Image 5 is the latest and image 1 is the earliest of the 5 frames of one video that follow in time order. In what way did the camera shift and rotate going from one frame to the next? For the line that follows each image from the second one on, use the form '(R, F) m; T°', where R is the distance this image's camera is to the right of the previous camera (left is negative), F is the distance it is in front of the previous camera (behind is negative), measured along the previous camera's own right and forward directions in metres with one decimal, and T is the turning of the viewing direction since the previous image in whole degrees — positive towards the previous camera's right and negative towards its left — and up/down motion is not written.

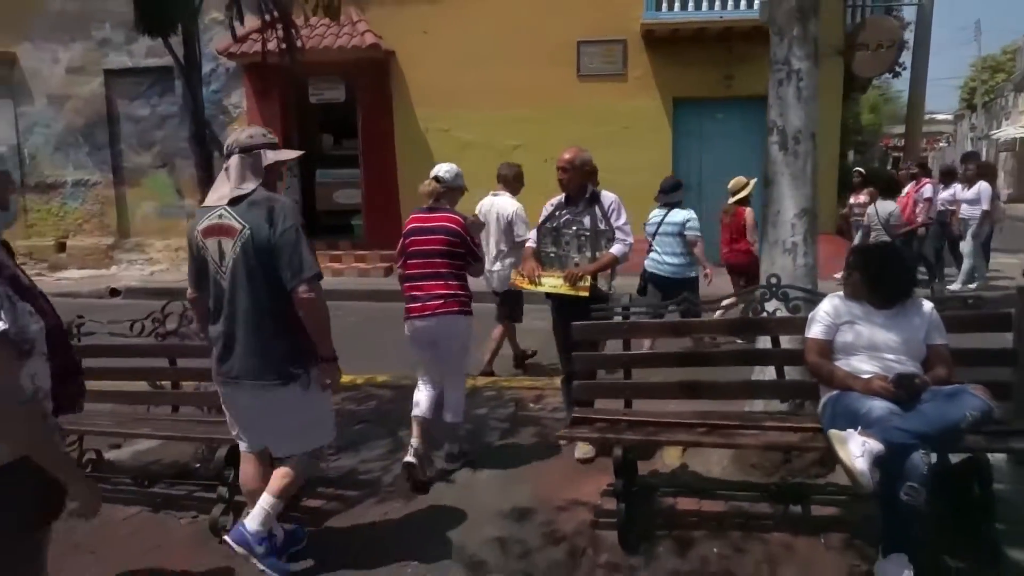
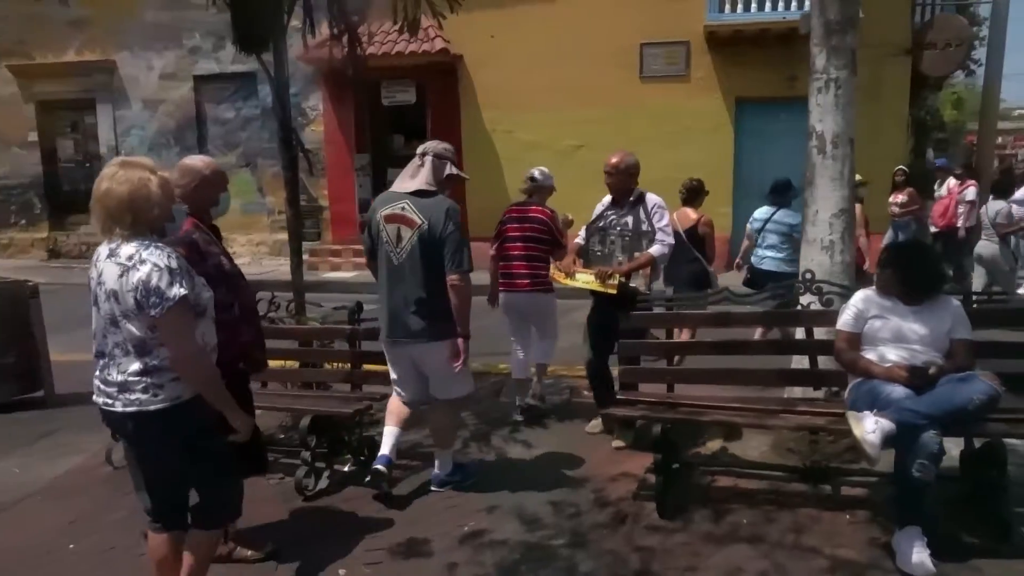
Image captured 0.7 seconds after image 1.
(+0.1, -0.4) m; -4°
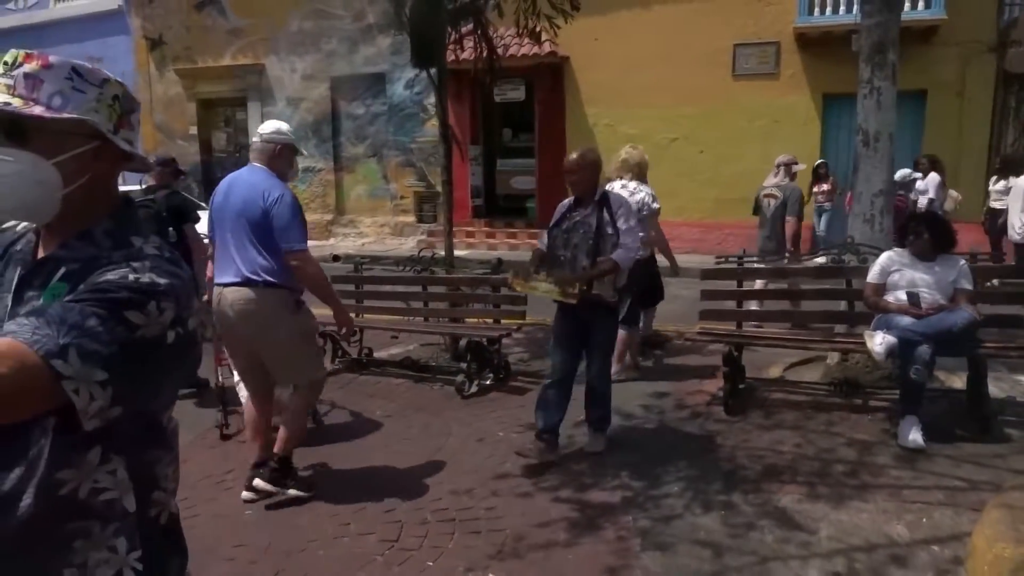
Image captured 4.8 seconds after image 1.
(-0.1, -1.5) m; -6°
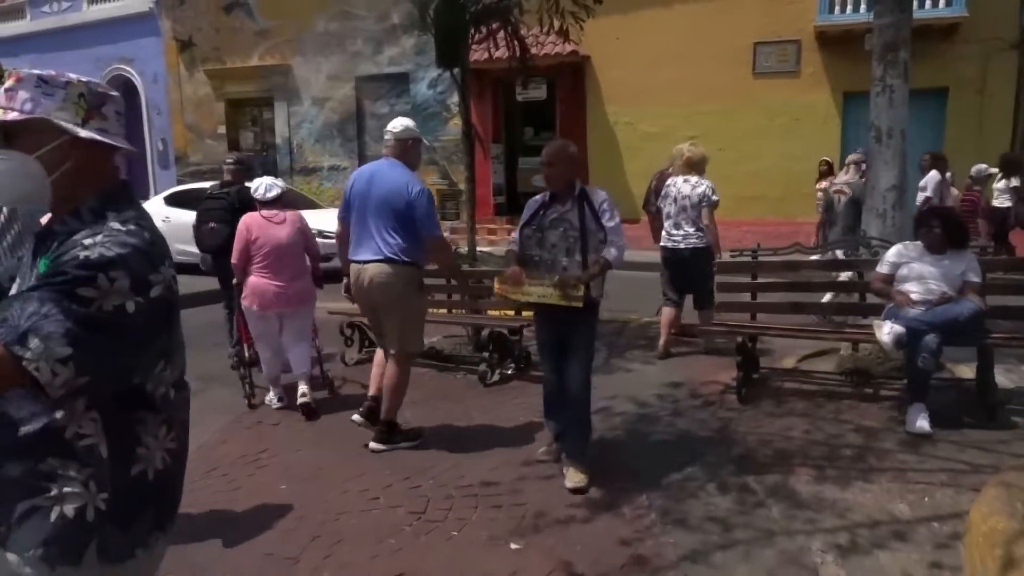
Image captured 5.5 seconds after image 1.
(0.0, -0.2) m; -1°
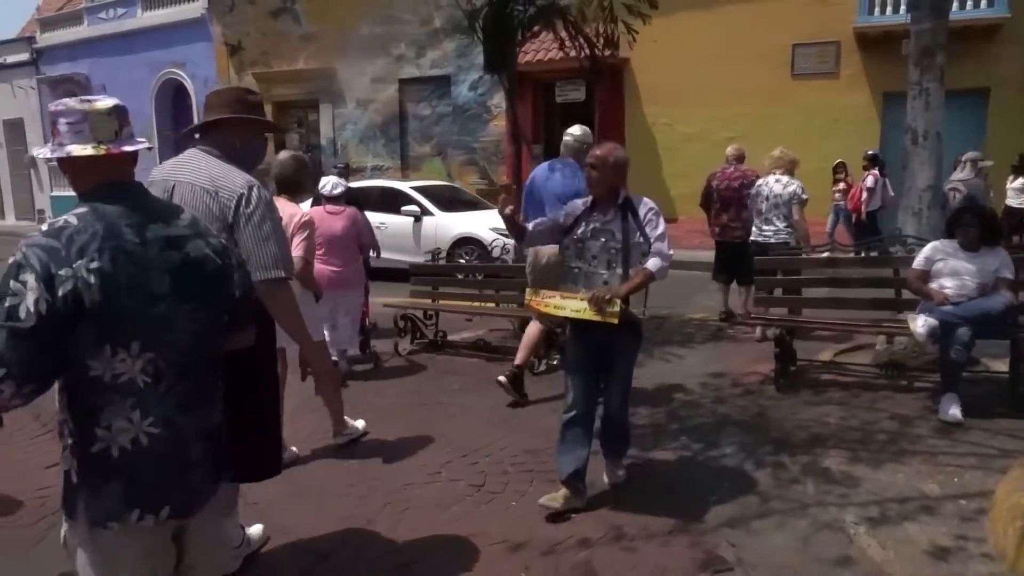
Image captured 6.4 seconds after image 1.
(-0.1, -0.3) m; -2°
